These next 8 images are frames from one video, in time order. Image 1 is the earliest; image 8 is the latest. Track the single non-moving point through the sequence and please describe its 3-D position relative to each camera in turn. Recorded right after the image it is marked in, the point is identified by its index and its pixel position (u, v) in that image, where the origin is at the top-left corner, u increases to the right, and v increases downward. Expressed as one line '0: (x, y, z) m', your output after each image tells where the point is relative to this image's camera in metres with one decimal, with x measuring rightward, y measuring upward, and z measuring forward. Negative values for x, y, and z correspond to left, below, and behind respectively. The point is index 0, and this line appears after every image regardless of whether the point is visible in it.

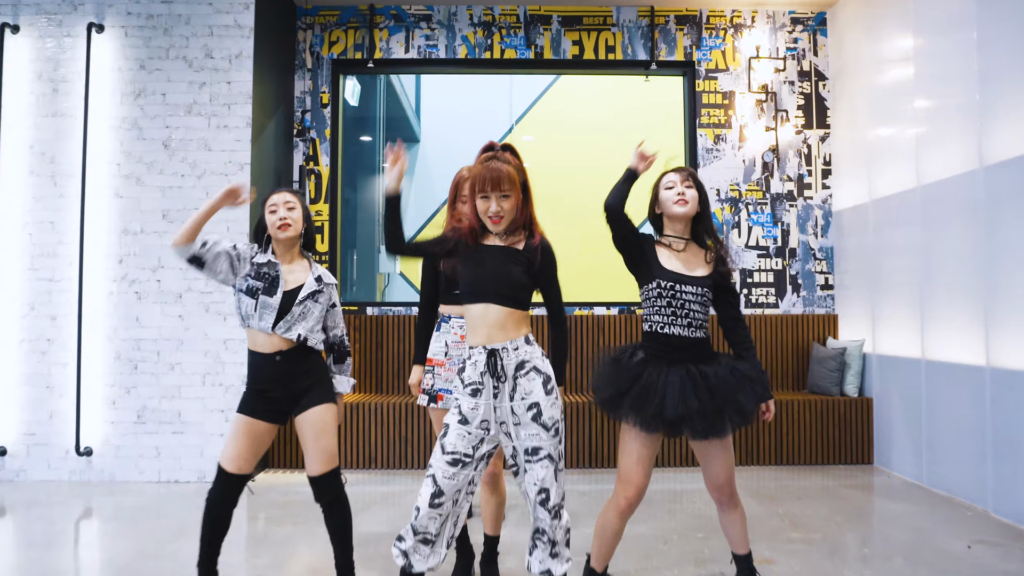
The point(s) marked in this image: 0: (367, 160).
0: (-1.0, +0.9, +5.5) m
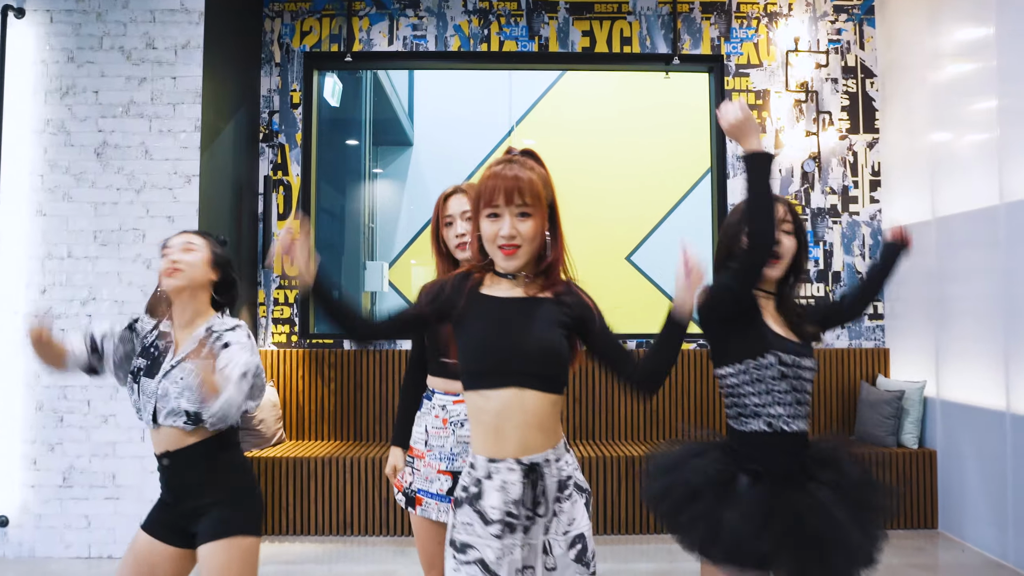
0: (-1.0, +0.7, +4.8) m
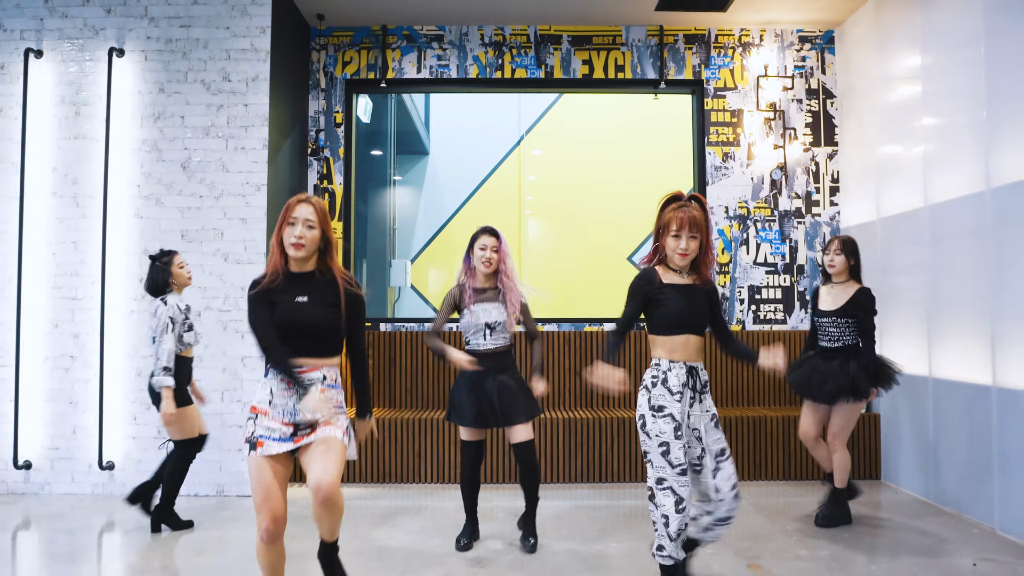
0: (-0.9, +0.8, +5.6) m
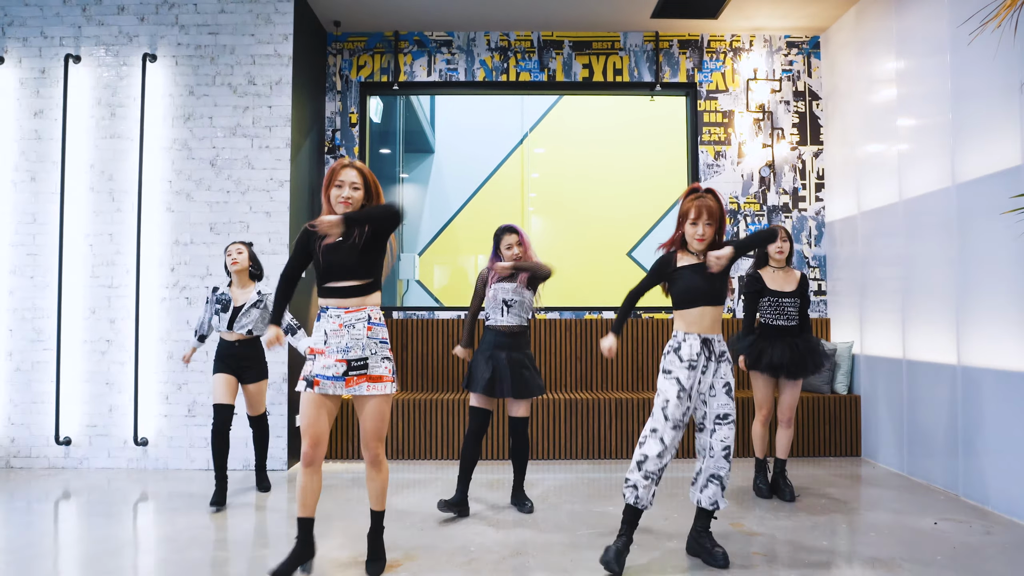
0: (-0.9, +0.9, +5.9) m
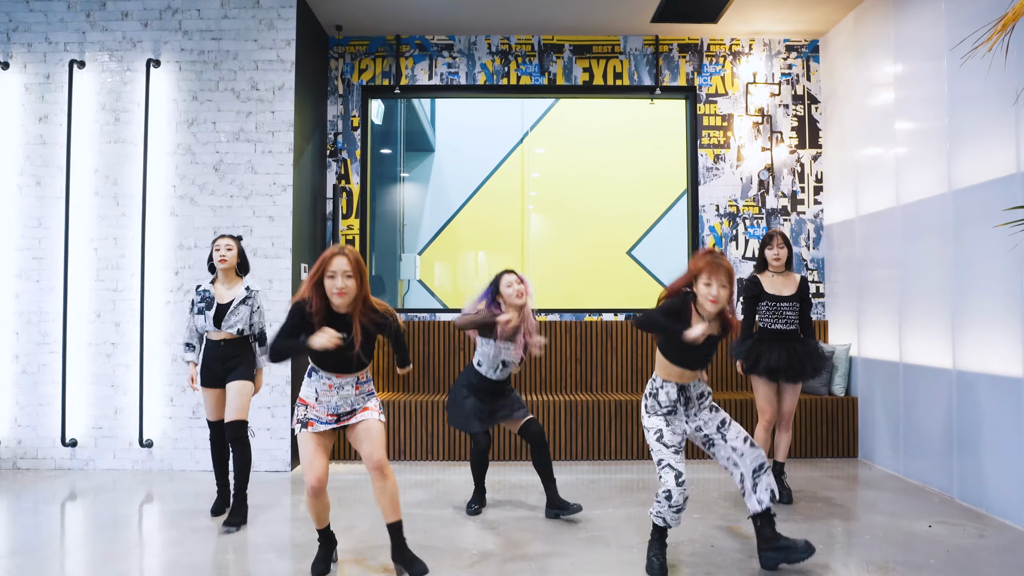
0: (-0.9, +0.8, +6.0) m
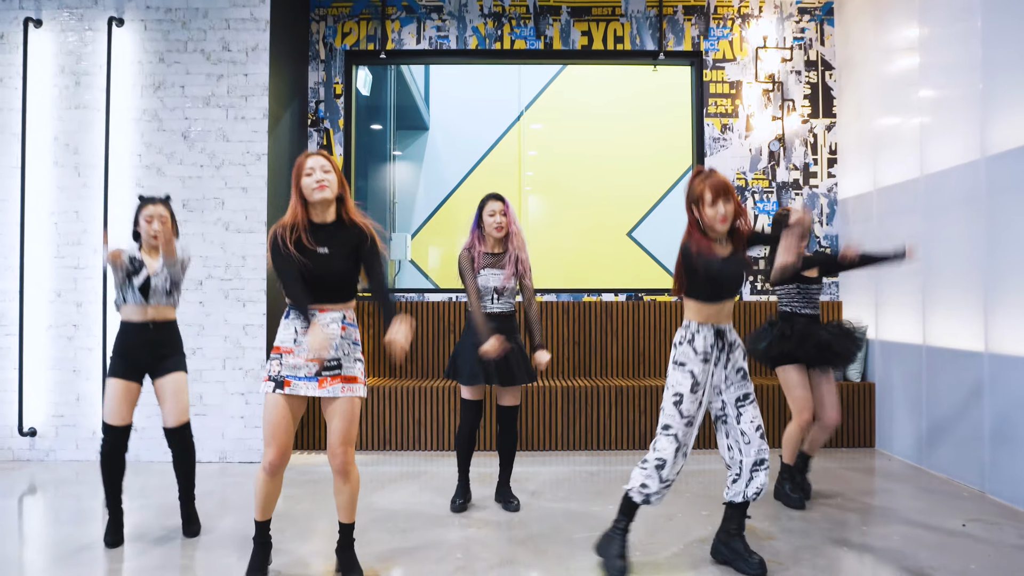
0: (-0.9, +1.0, +5.6) m
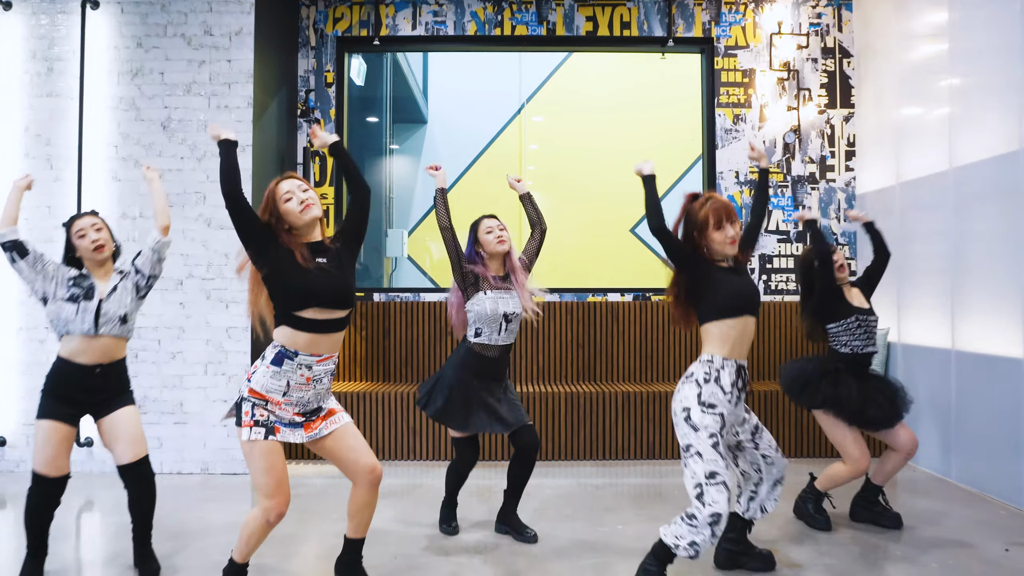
0: (-0.9, +1.0, +5.3) m
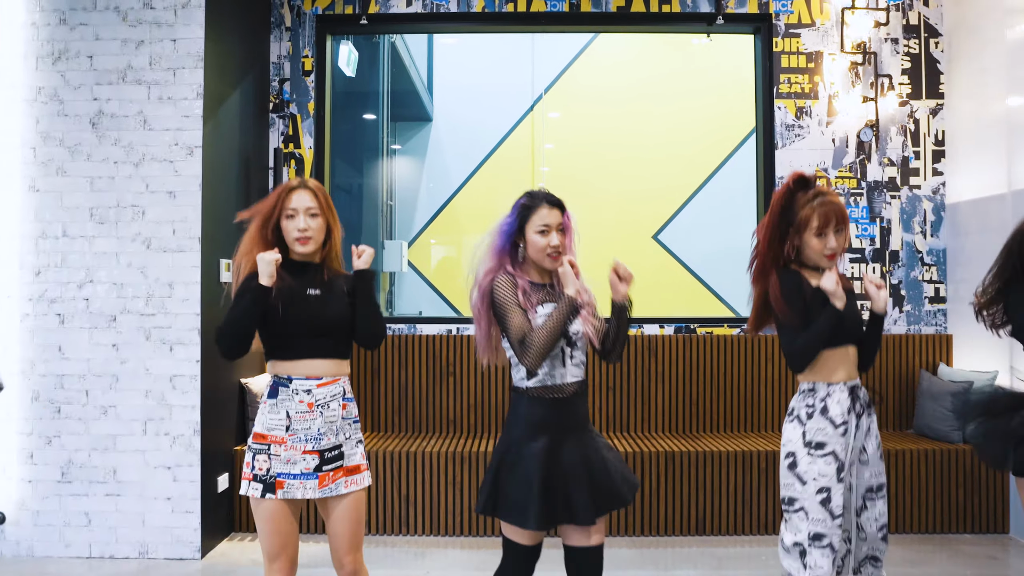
0: (-0.8, +0.8, +4.5) m
